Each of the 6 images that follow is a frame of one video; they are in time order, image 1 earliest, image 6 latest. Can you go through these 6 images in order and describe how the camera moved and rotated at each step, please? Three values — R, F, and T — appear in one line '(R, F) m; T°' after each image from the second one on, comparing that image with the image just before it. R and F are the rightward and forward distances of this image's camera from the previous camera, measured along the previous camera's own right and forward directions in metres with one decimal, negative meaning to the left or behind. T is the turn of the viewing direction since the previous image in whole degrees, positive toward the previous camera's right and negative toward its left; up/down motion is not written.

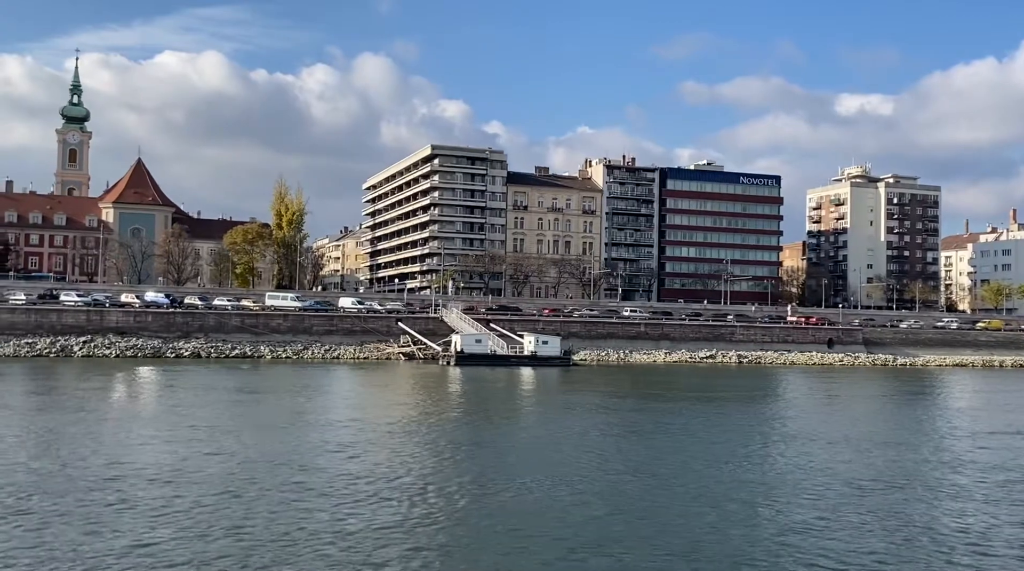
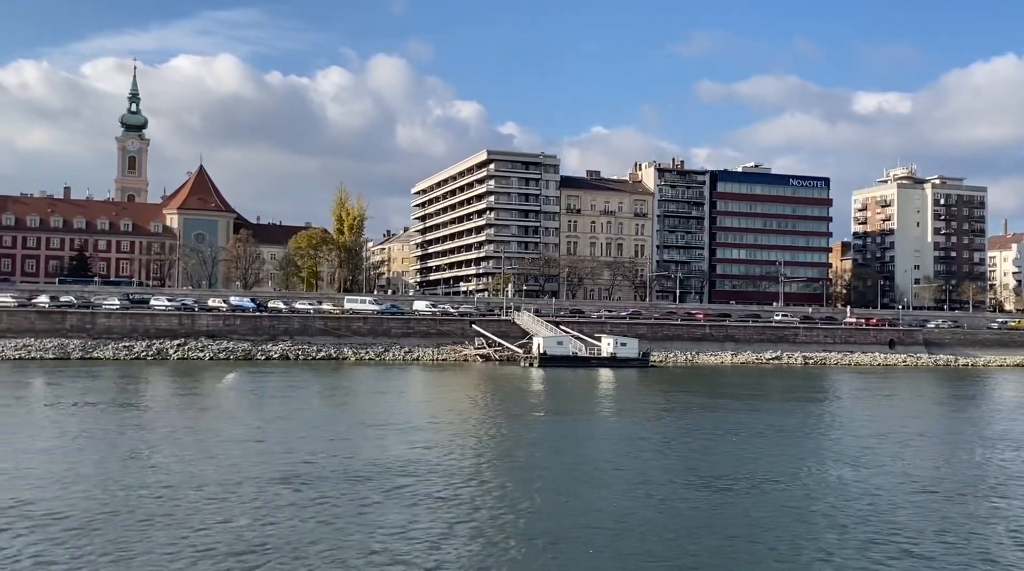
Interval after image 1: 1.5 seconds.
(-3.1, -1.6) m; -1°
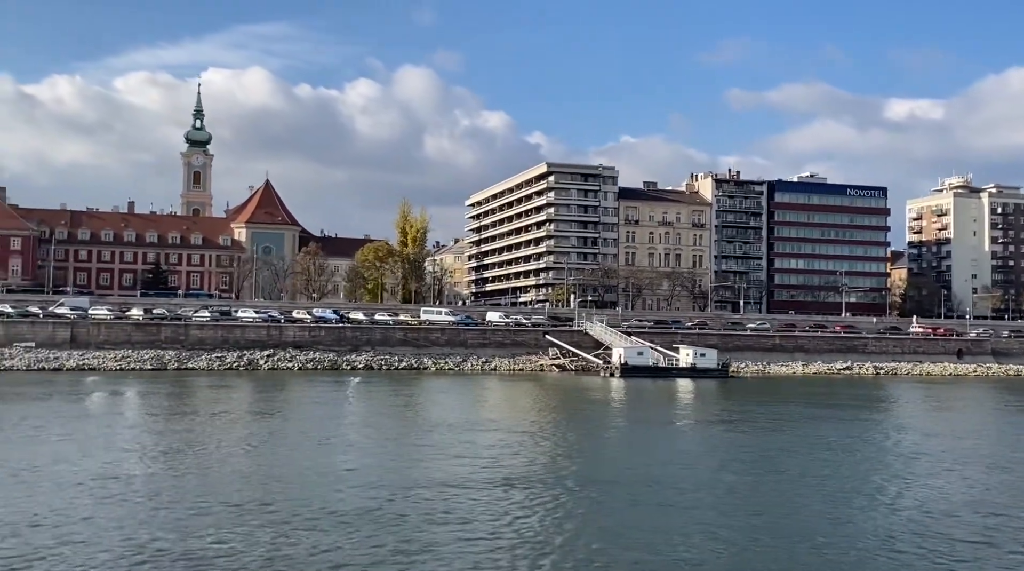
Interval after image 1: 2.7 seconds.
(-2.5, -1.3) m; -2°
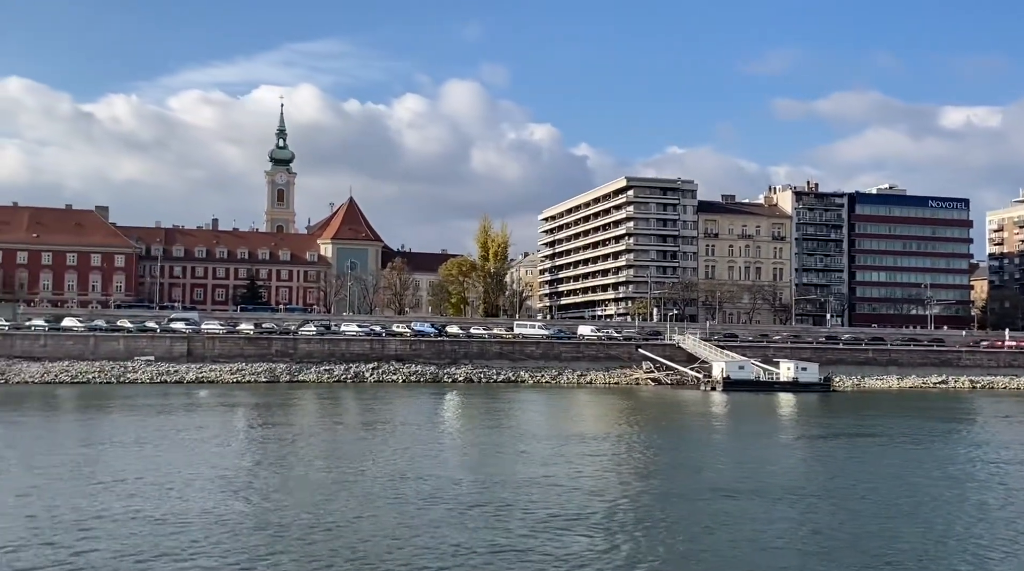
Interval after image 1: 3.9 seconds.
(-2.6, -1.0) m; -3°
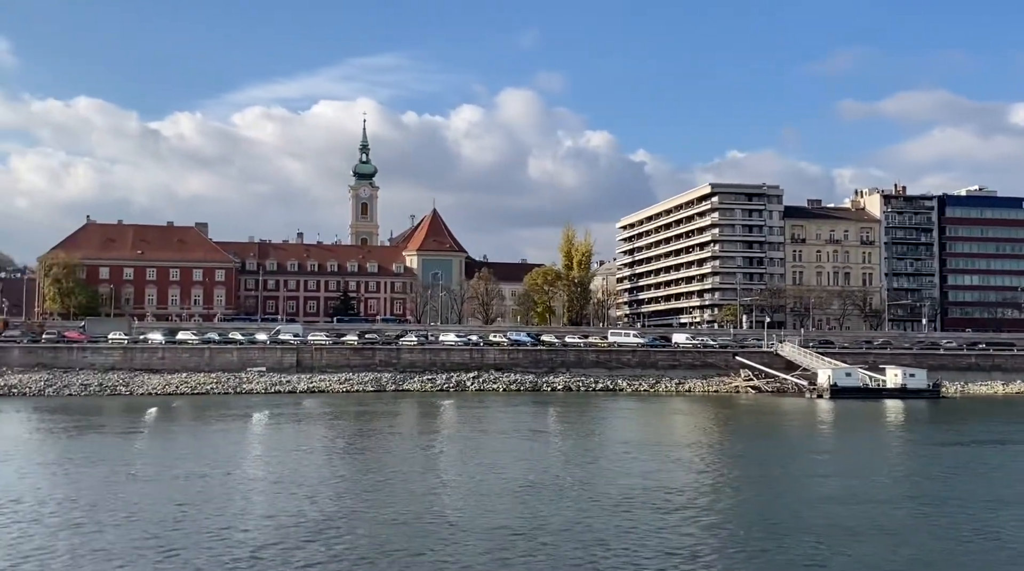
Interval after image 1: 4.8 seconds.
(-2.0, -0.5) m; -4°
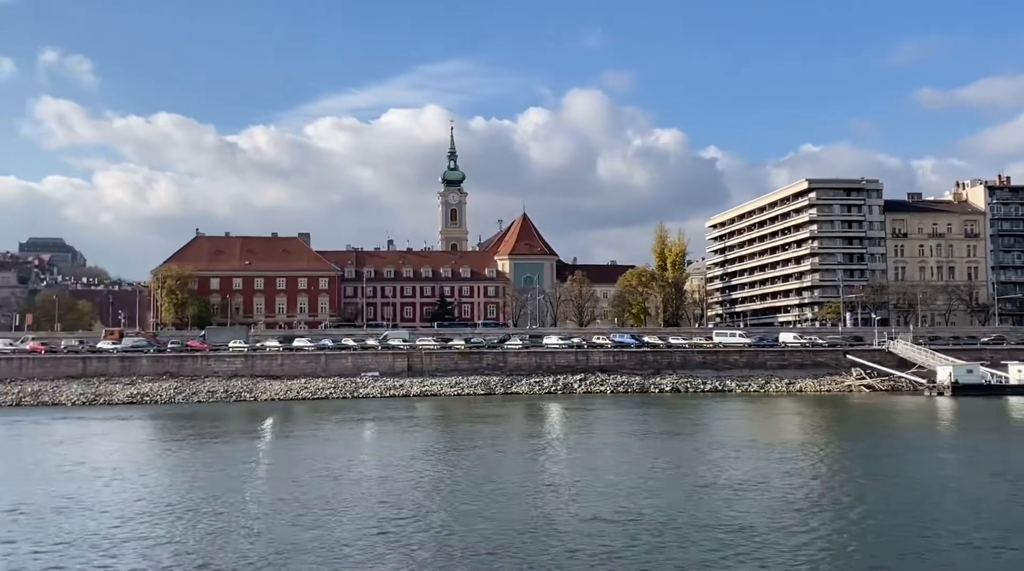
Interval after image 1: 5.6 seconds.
(-1.7, 0.0) m; -4°
